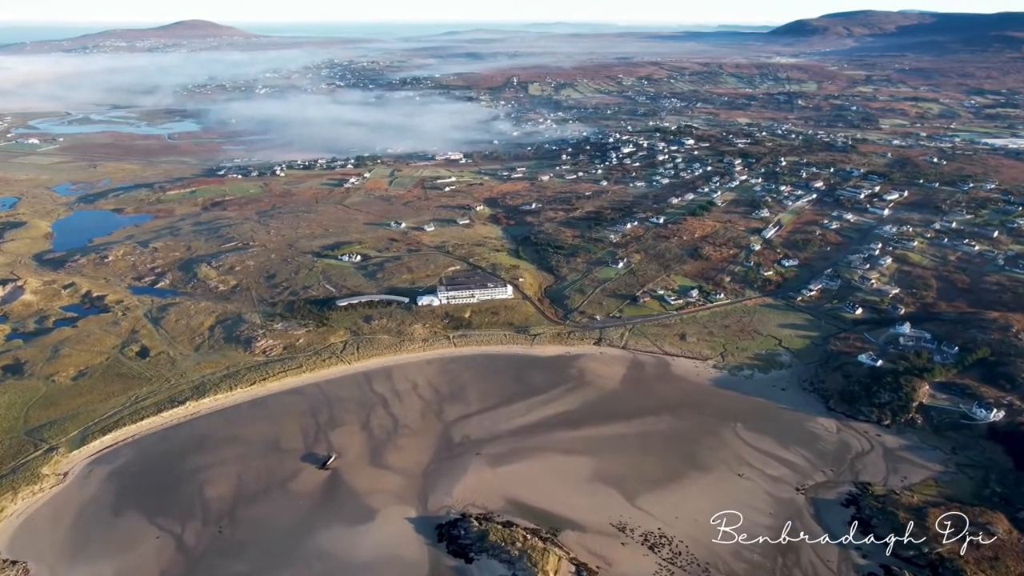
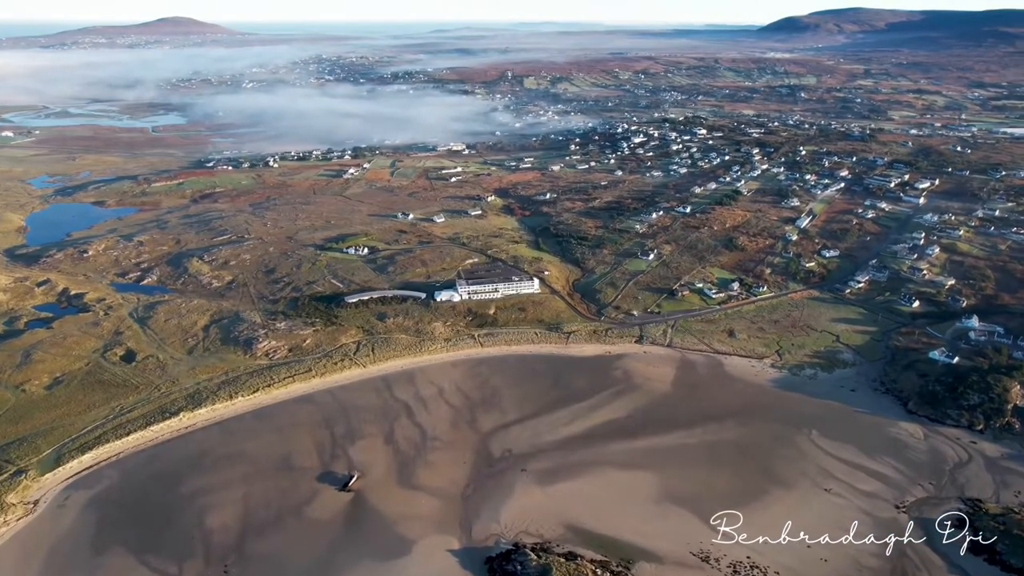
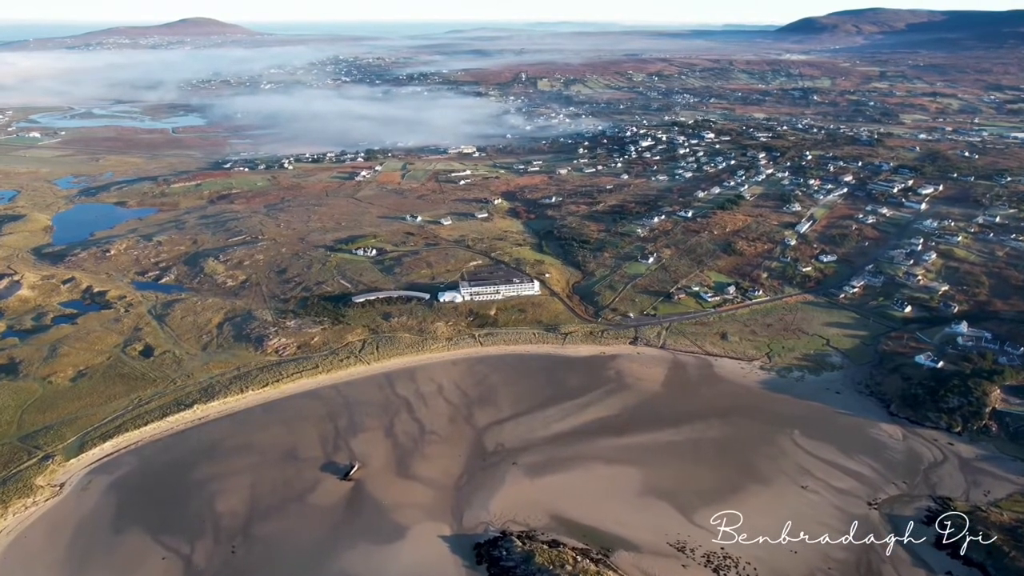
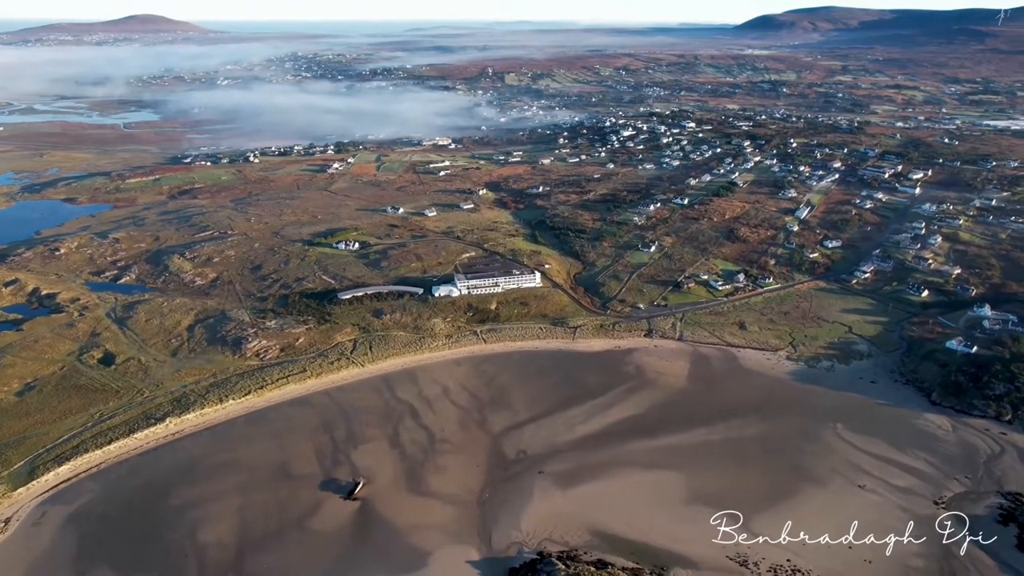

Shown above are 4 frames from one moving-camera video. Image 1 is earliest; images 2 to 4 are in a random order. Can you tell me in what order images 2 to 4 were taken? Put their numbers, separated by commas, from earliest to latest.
3, 2, 4
